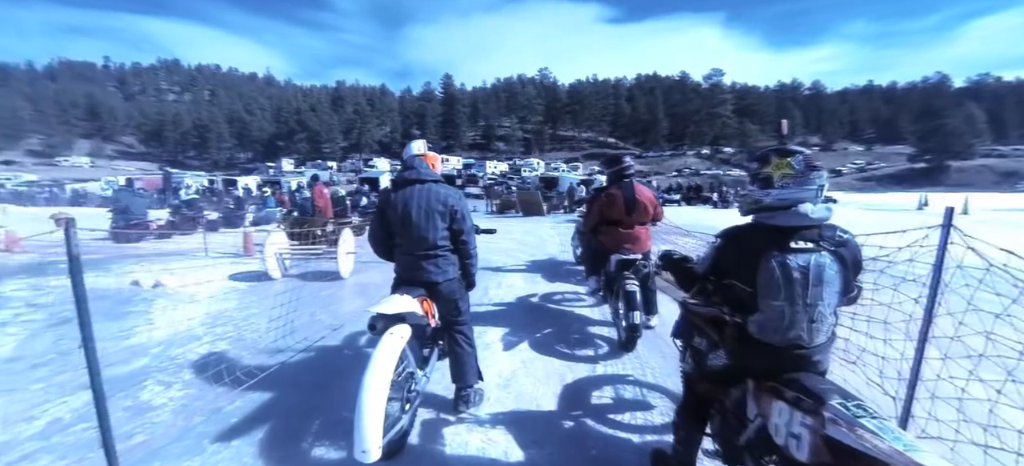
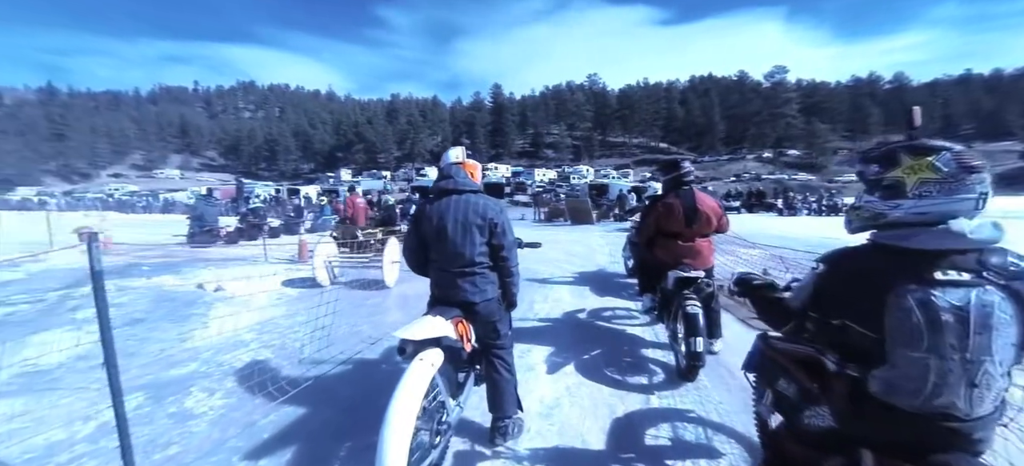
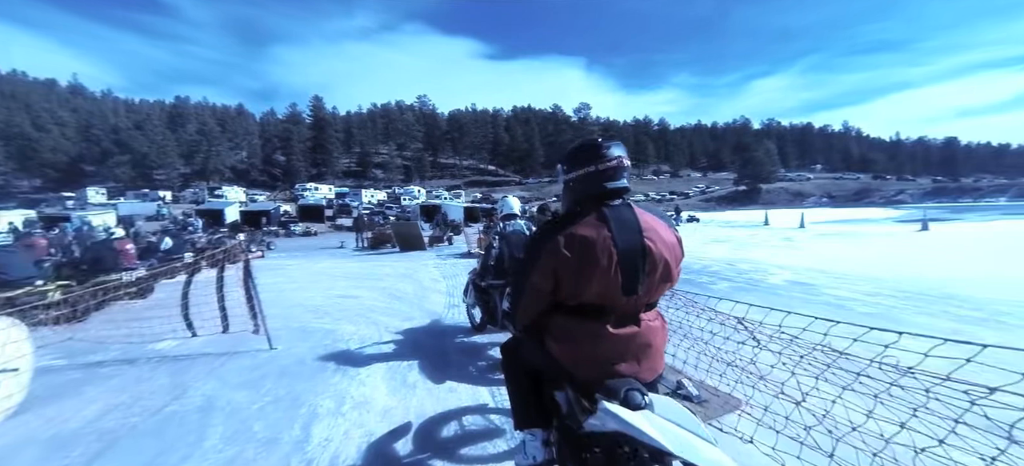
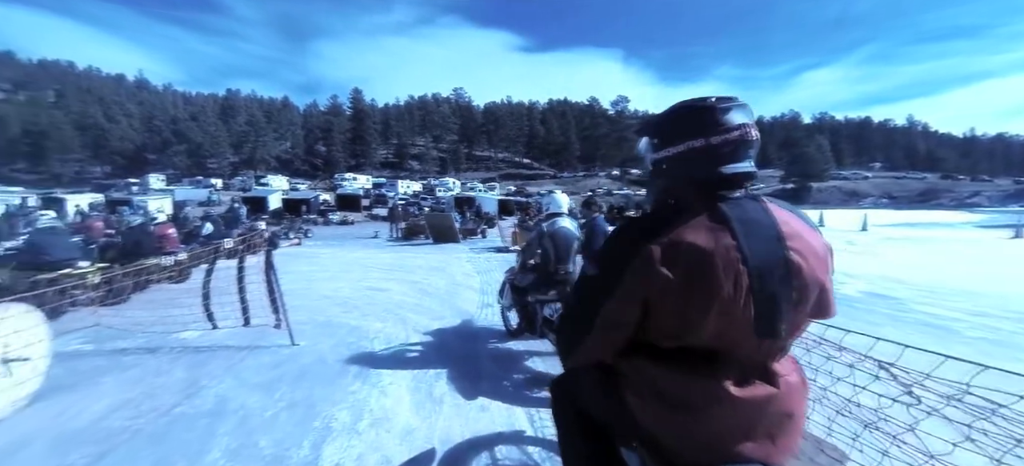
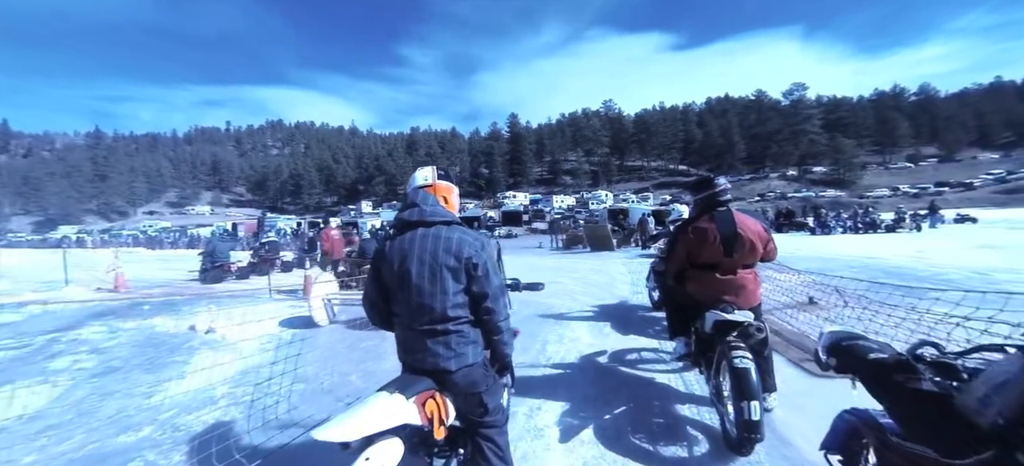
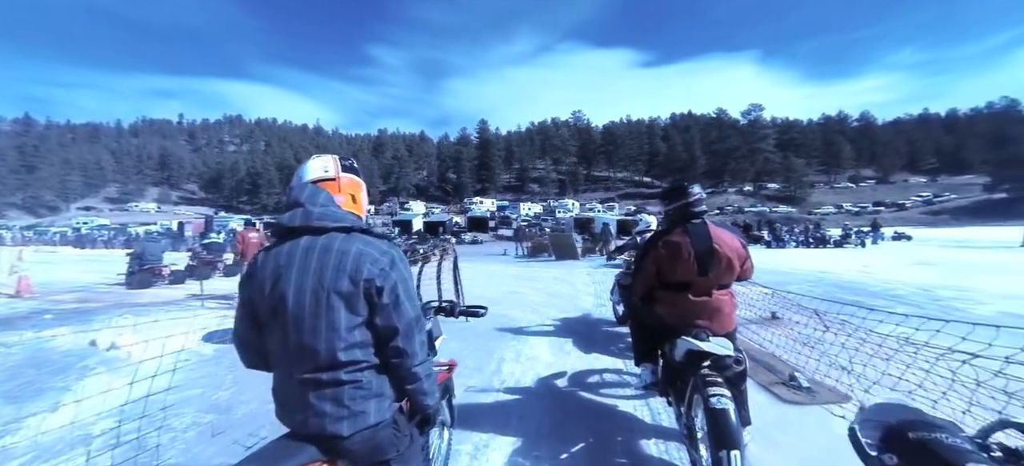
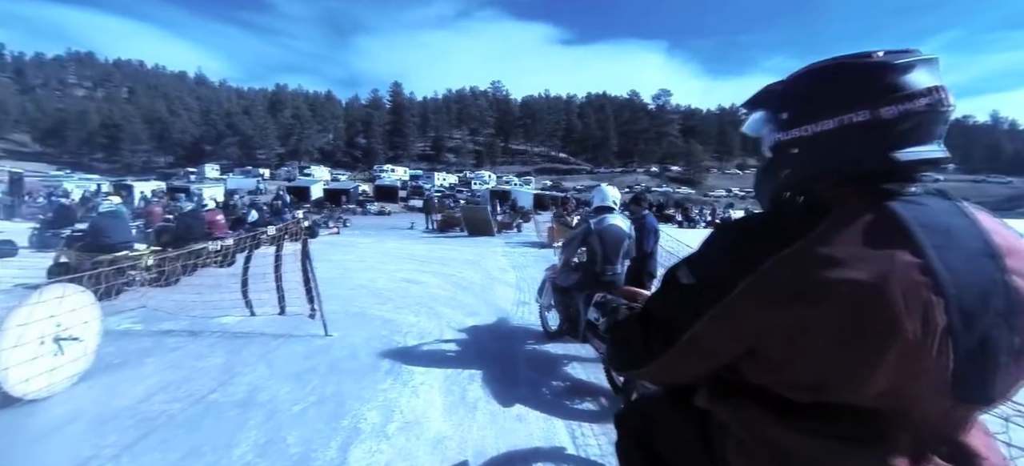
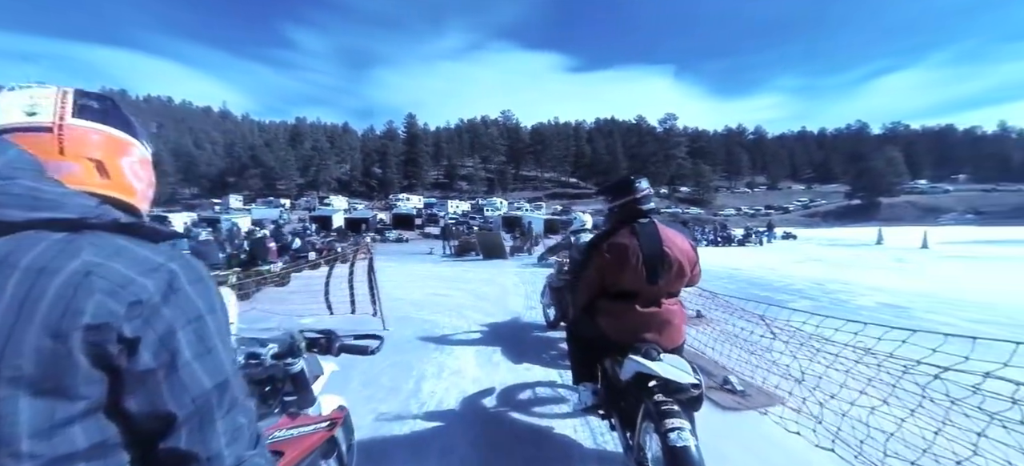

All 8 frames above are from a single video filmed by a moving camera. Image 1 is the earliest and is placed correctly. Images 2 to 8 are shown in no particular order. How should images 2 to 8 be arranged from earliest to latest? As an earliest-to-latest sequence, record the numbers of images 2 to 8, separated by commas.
2, 5, 6, 8, 3, 4, 7
